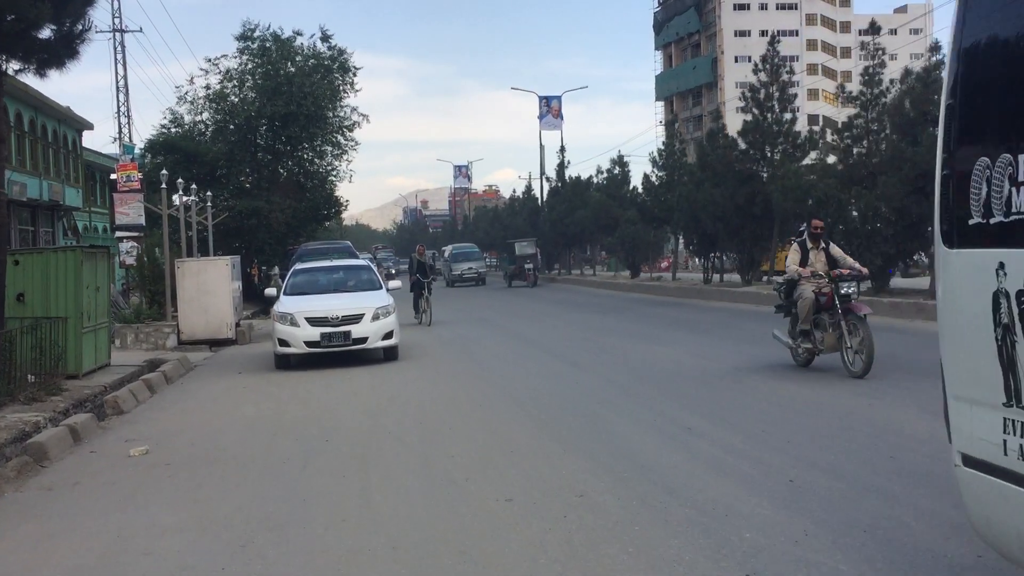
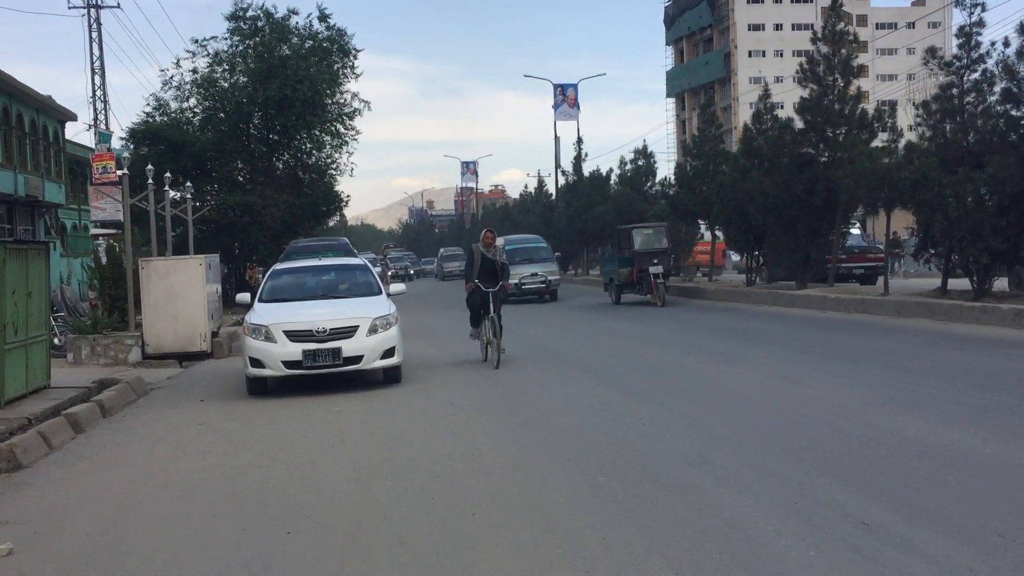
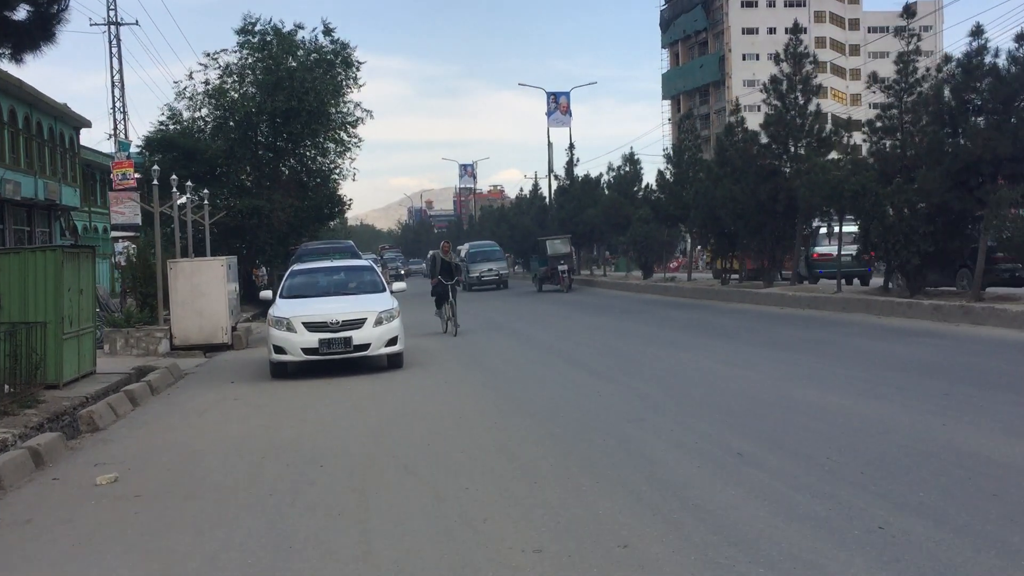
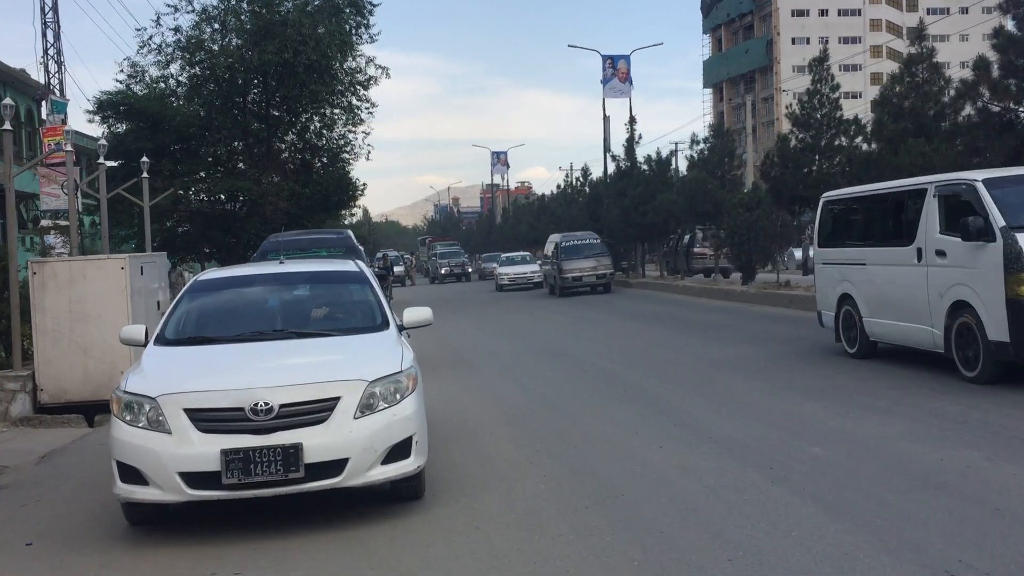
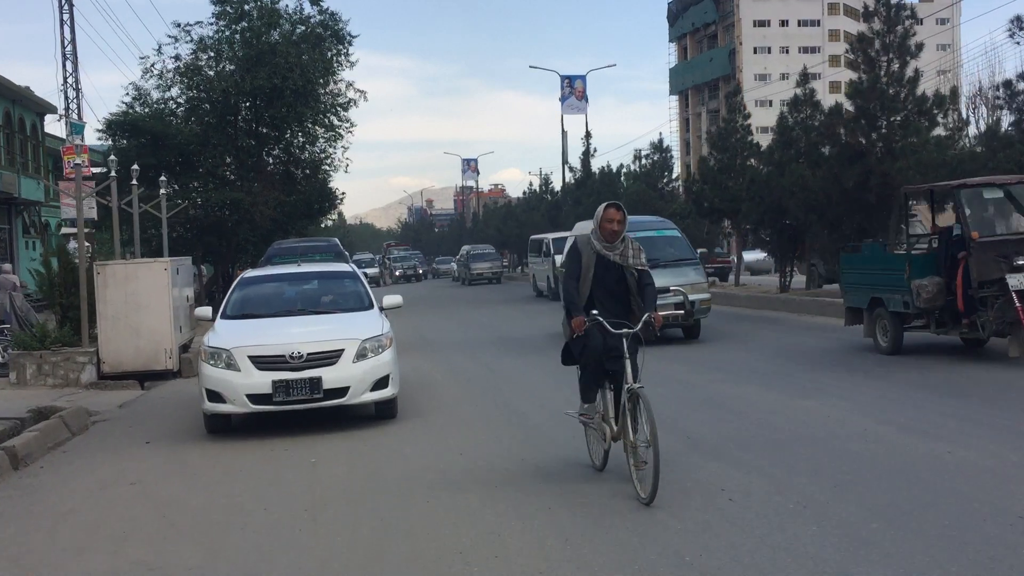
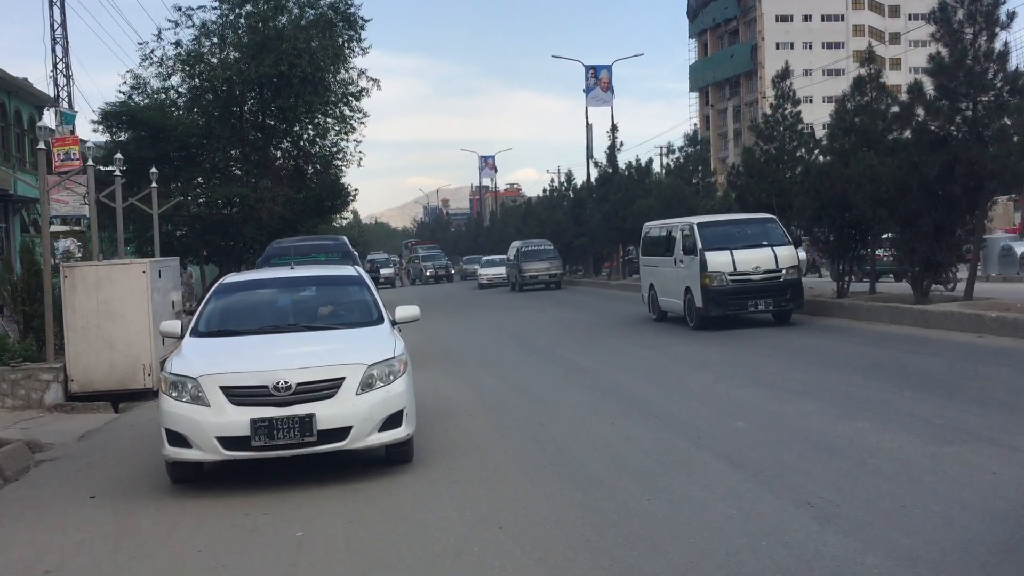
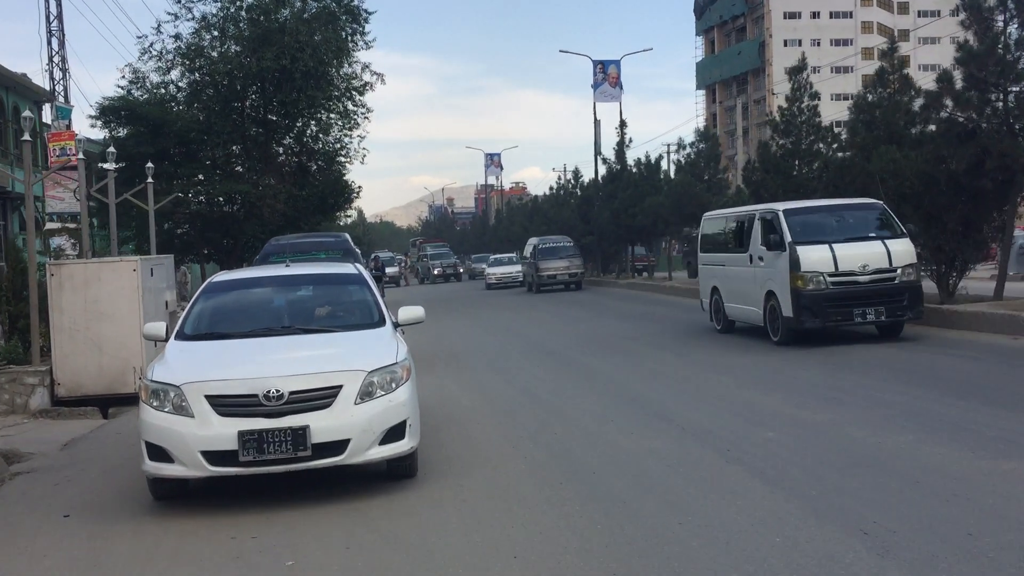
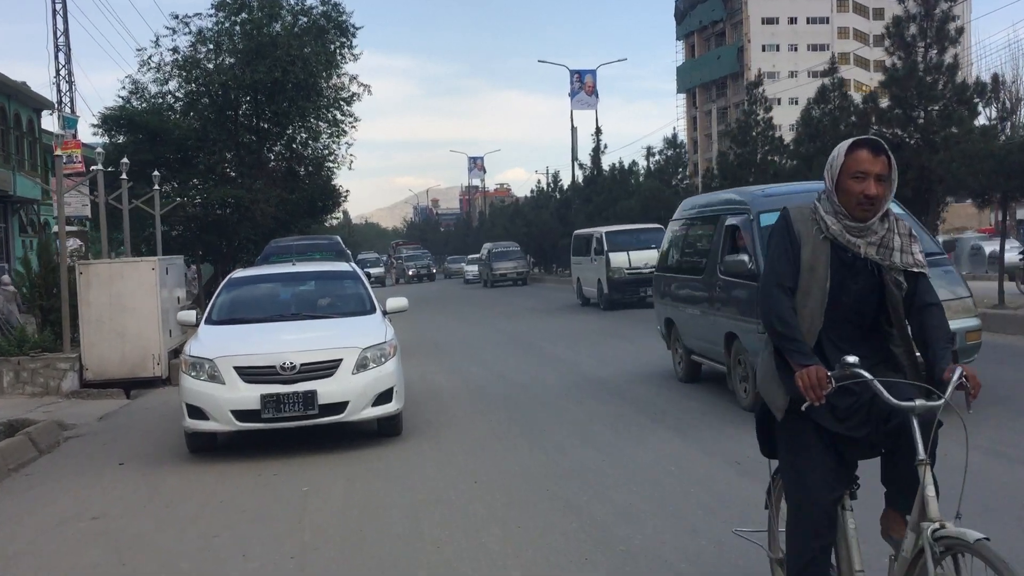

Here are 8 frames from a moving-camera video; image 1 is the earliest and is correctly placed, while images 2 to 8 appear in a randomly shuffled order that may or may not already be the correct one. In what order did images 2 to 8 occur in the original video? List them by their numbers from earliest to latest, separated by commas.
3, 2, 5, 8, 6, 7, 4
